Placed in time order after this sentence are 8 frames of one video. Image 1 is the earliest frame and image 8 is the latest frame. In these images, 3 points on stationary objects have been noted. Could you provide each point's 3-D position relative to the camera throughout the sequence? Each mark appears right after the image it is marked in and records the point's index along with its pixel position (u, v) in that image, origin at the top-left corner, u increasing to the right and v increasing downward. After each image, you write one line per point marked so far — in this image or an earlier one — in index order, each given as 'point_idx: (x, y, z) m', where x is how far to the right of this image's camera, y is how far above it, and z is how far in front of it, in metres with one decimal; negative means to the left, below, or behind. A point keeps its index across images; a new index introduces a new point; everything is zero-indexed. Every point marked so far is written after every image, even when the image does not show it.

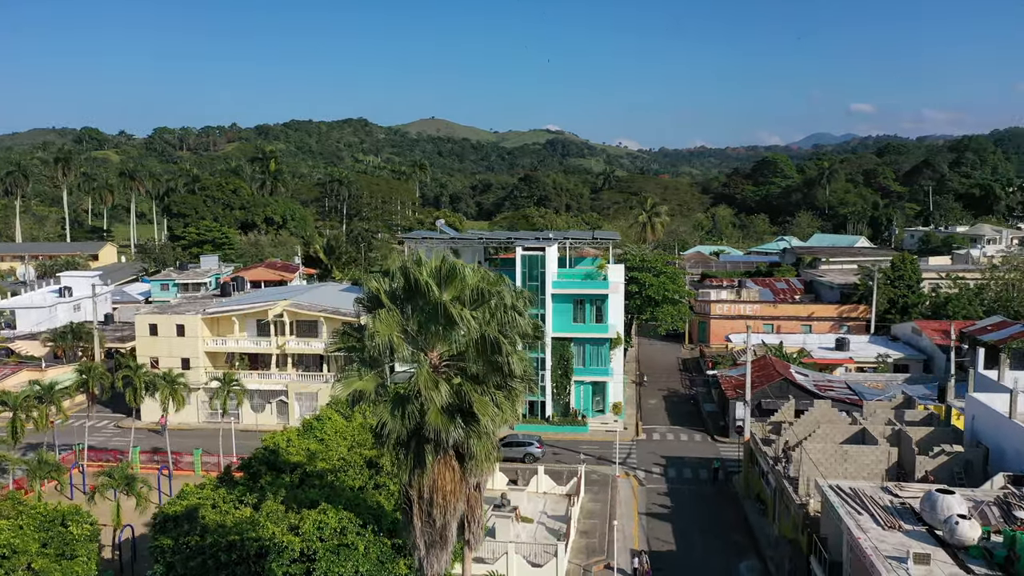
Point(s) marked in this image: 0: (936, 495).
0: (+8.7, -4.3, +15.1) m
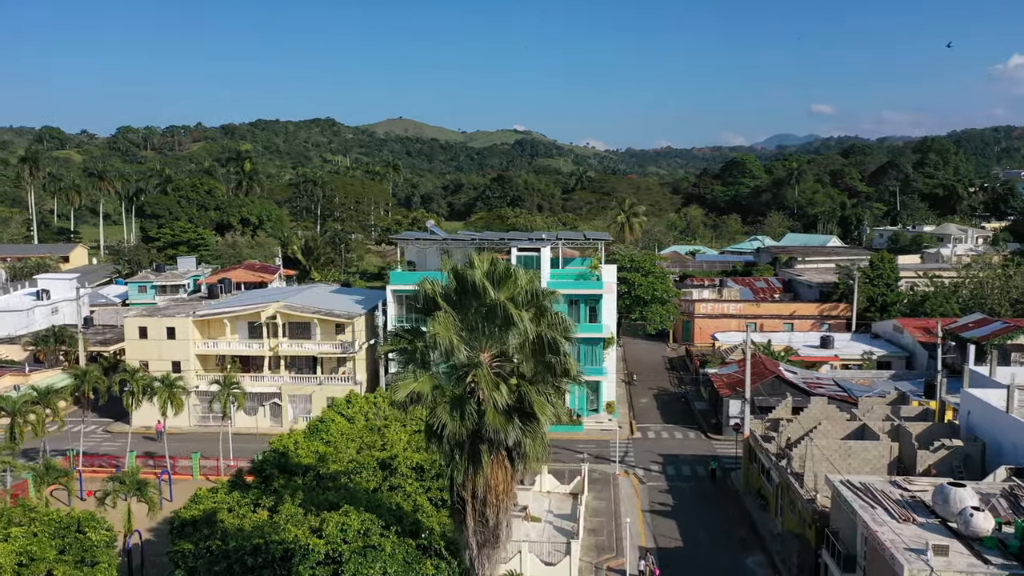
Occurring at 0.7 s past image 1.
0: (+9.2, -4.2, +15.5) m
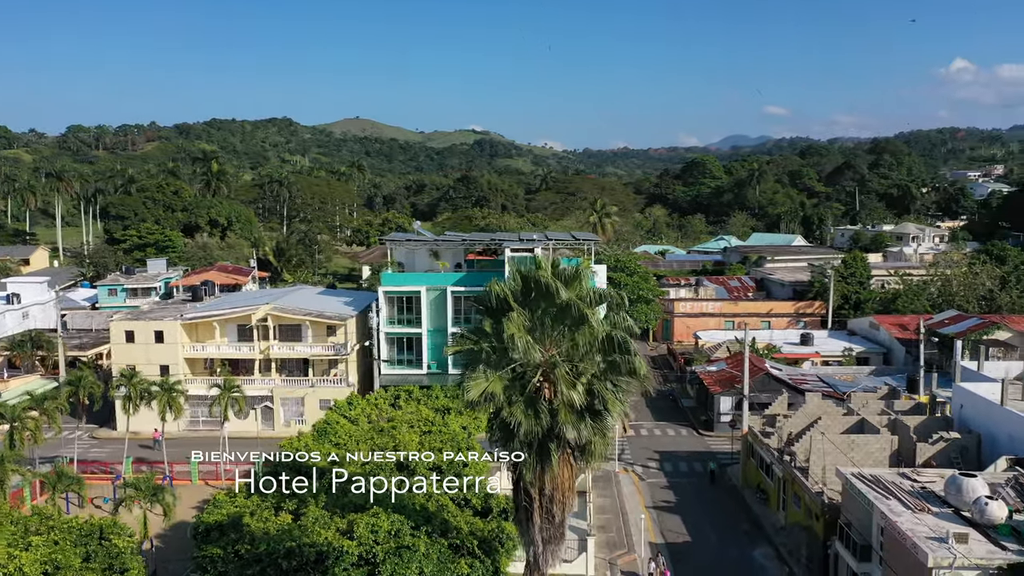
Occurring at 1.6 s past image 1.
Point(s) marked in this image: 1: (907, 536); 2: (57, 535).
0: (+9.8, -4.2, +16.0) m
1: (+8.0, -5.0, +14.8) m
2: (-9.5, -5.2, +15.4) m
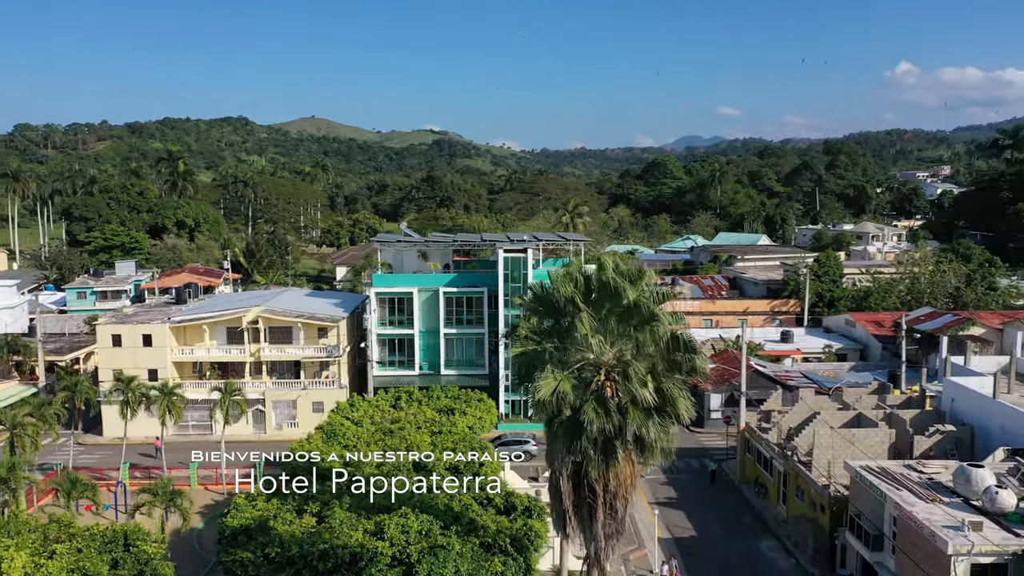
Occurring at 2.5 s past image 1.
0: (+10.4, -4.1, +16.7) m
1: (+8.6, -5.0, +15.3) m
2: (-8.9, -5.2, +15.1) m
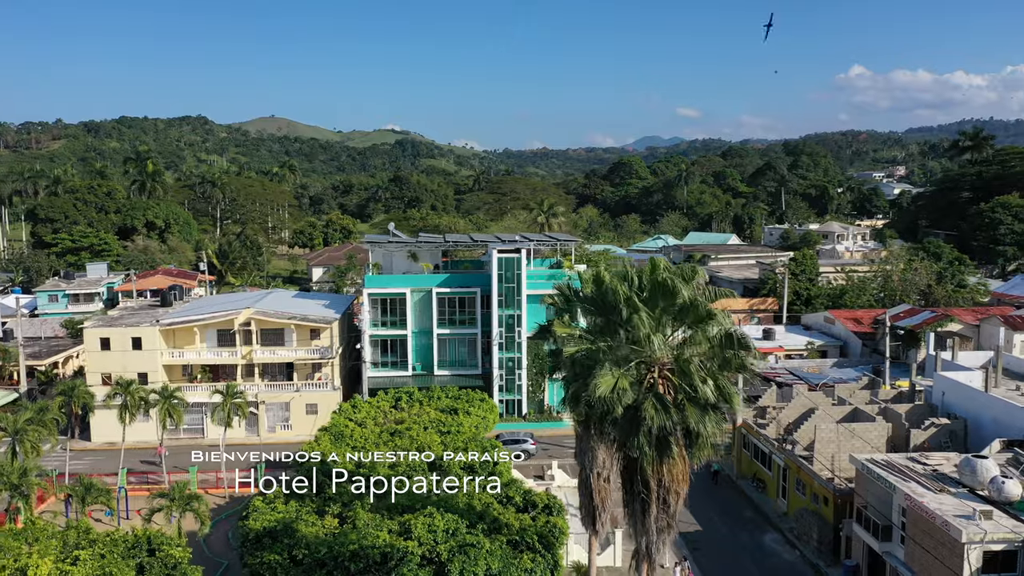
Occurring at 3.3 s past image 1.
0: (+10.9, -4.1, +17.2) m
1: (+9.1, -4.9, +15.9) m
2: (-8.3, -5.3, +15.0) m
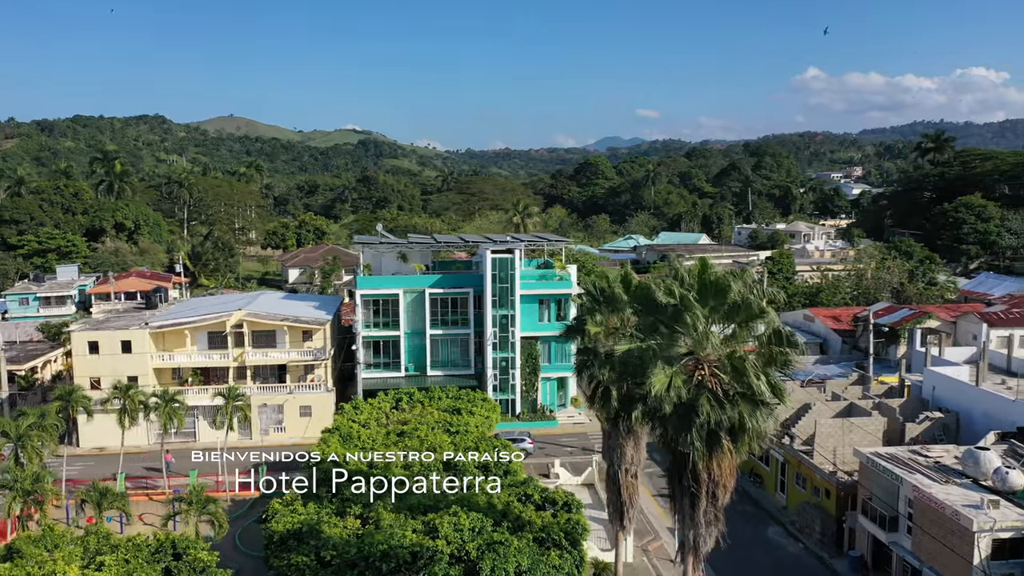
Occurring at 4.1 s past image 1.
0: (+11.3, -4.0, +17.9) m
1: (+9.7, -4.9, +16.4) m
2: (-7.8, -5.3, +14.8) m
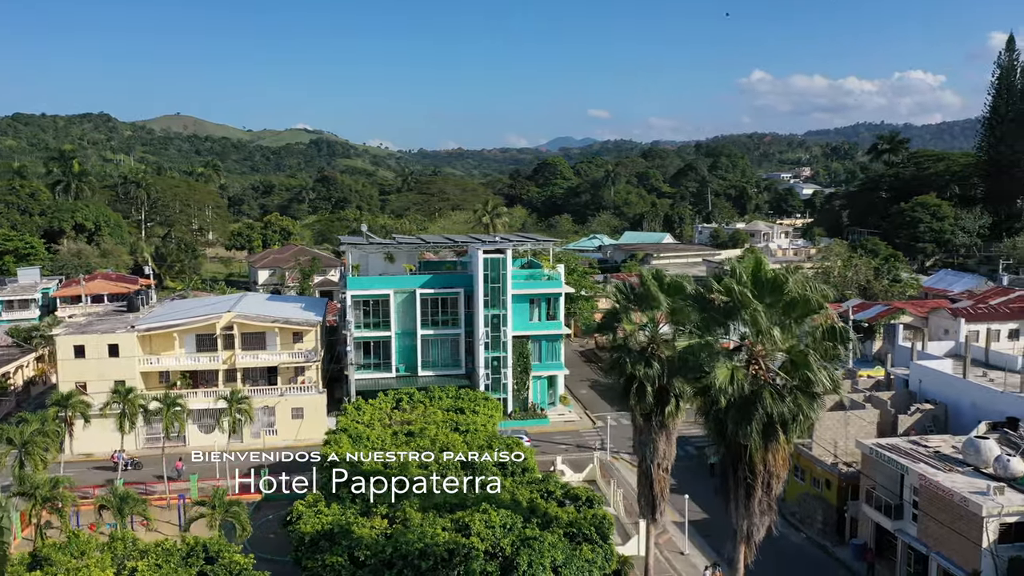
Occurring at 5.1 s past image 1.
0: (+11.8, -3.9, +18.7) m
1: (+10.3, -4.8, +17.1) m
2: (-7.1, -5.4, +14.7) m
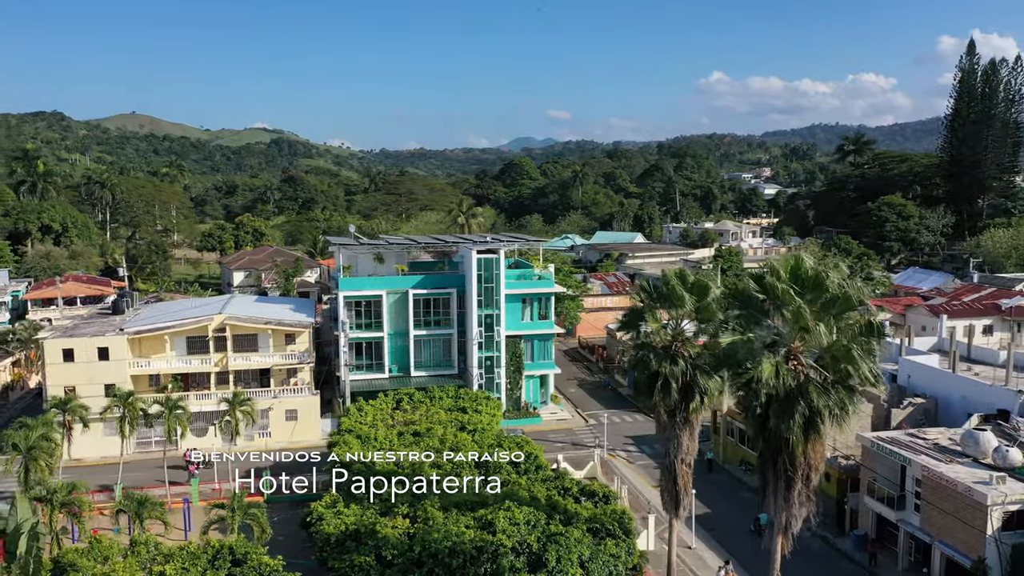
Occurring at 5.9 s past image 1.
0: (+12.2, -3.8, +19.3) m
1: (+10.7, -4.7, +17.7) m
2: (-6.5, -5.4, +14.6) m
